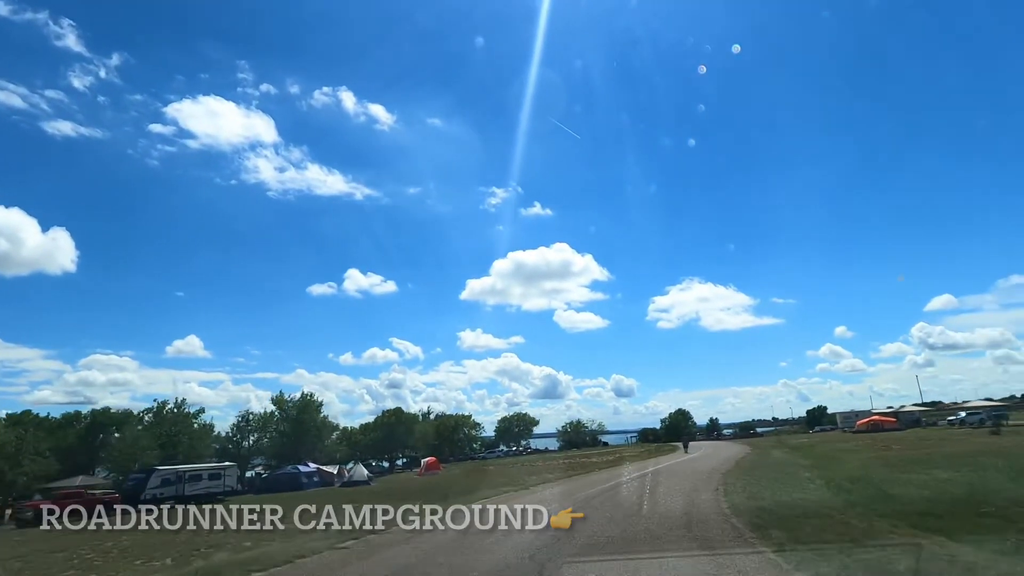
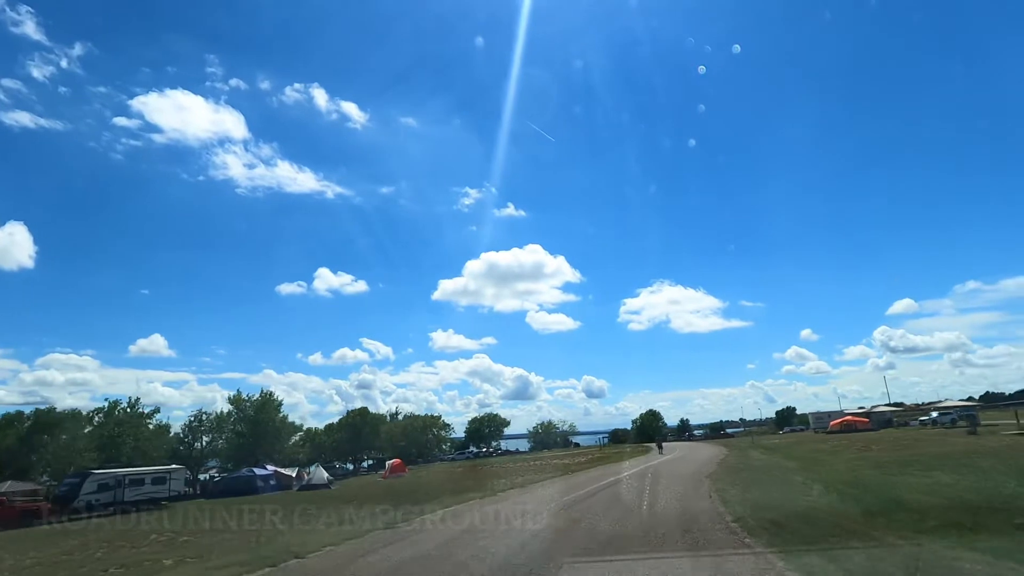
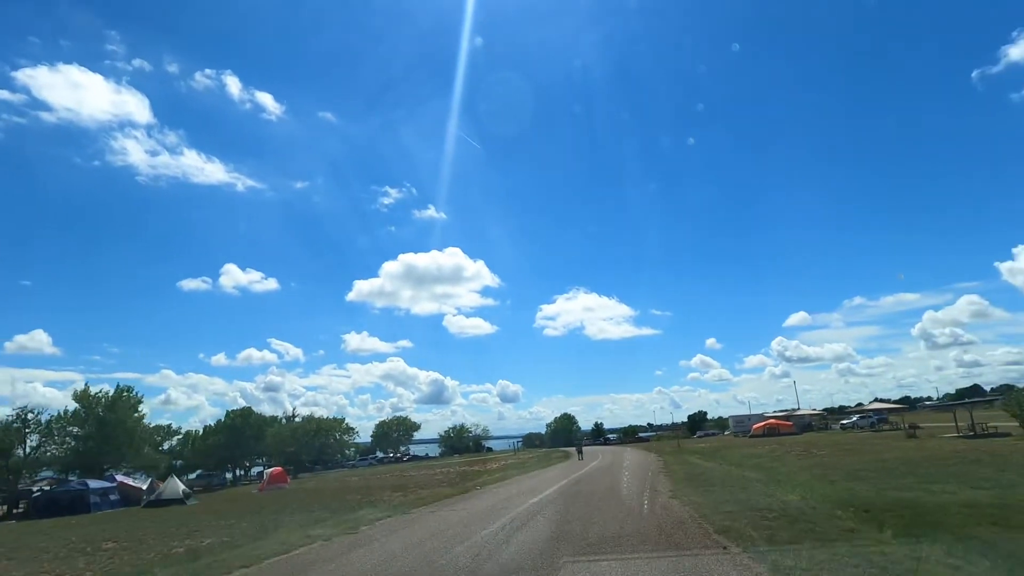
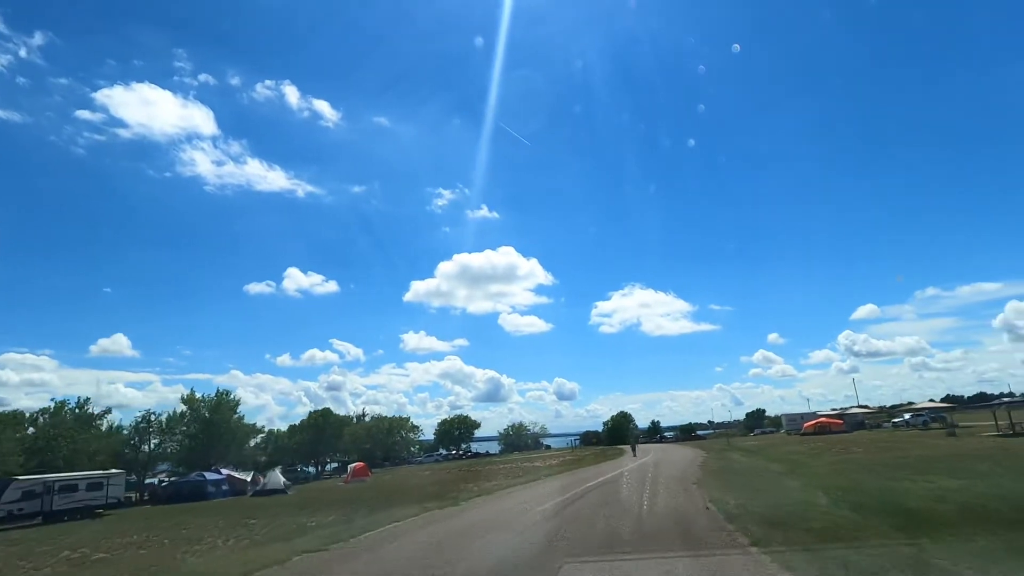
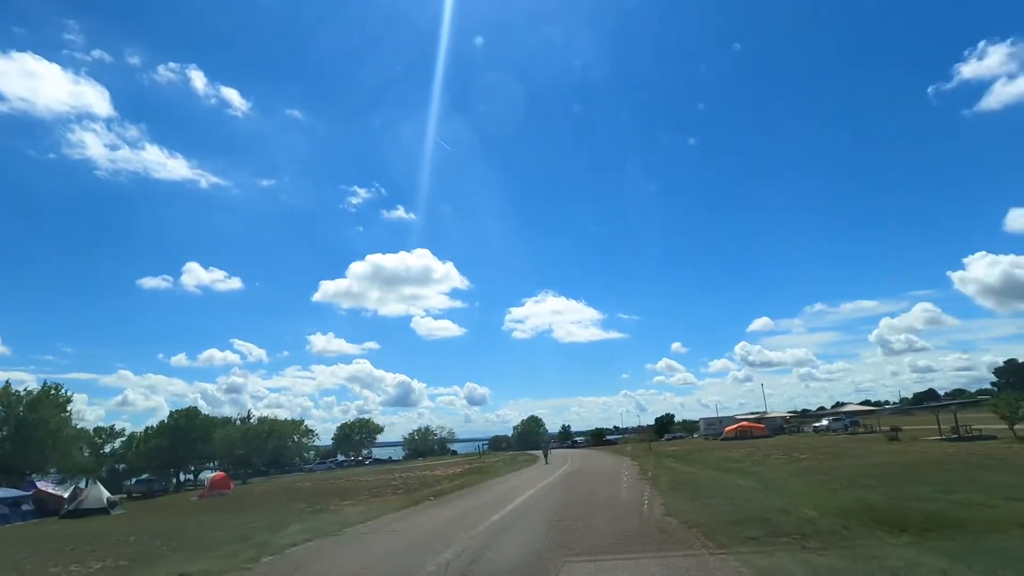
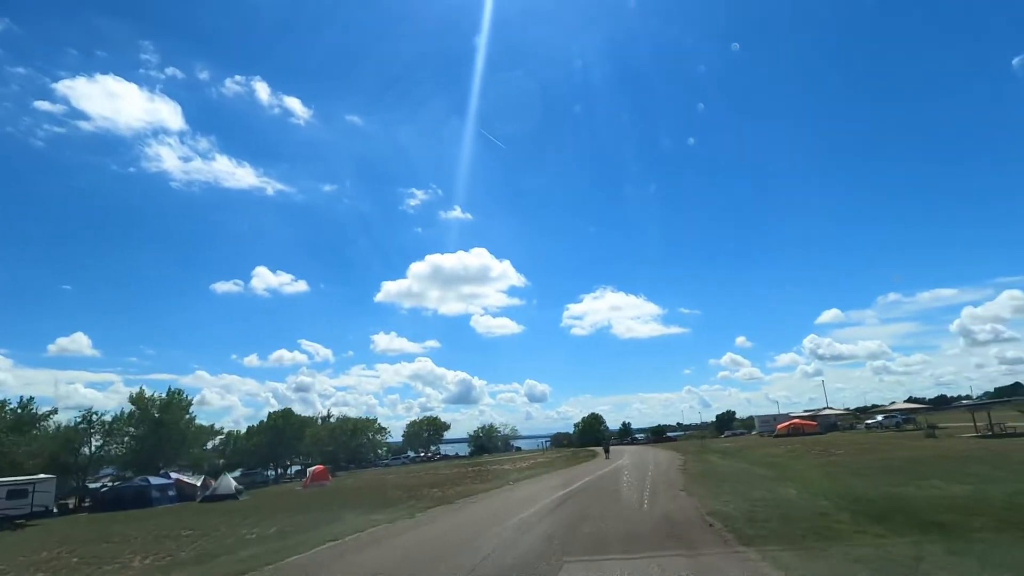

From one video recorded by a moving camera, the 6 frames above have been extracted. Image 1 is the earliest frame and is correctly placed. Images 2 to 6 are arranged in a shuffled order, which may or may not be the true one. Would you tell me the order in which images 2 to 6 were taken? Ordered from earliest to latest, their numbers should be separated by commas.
2, 4, 6, 3, 5
